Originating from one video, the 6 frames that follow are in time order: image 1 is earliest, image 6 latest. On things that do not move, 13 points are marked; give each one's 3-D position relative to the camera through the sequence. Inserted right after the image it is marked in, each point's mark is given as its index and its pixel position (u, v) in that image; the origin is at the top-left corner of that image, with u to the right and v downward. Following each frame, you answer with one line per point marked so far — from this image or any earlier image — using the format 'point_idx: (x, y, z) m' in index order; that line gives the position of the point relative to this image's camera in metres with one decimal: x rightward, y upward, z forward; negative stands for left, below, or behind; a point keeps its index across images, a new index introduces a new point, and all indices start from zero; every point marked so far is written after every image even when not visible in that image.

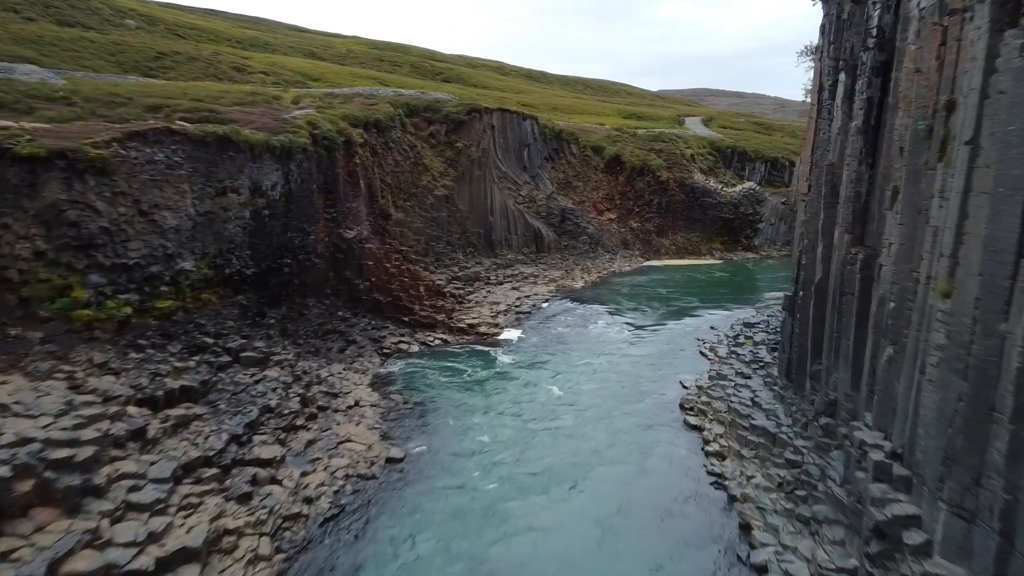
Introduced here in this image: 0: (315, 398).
0: (-3.8, -2.1, +15.5) m
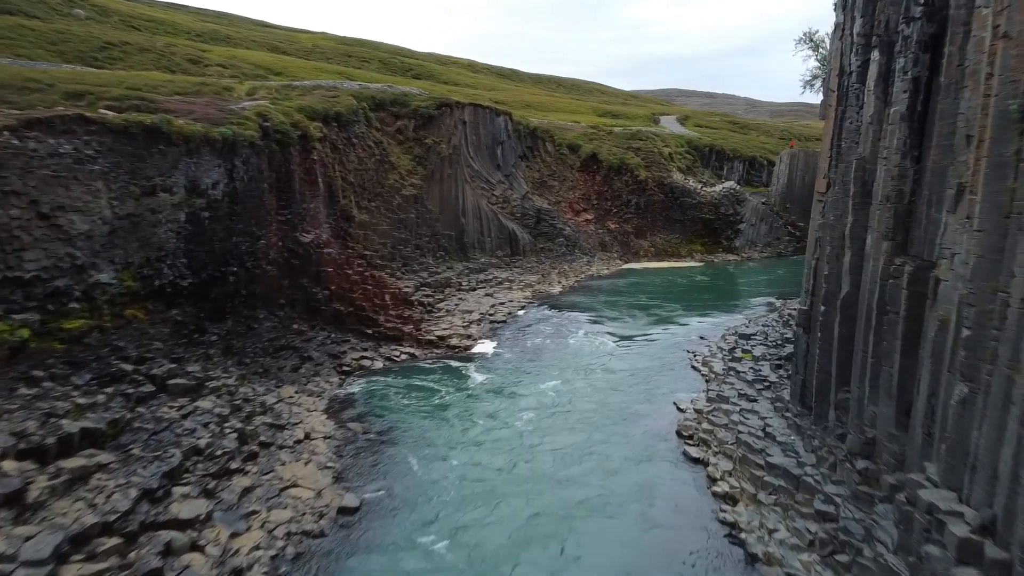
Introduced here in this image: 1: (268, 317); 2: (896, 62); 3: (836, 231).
0: (-4.2, -2.4, +13.2) m
1: (-5.9, -0.7, +19.6) m
2: (+5.0, +2.9, +10.5) m
3: (+4.8, +0.9, +12.0) m
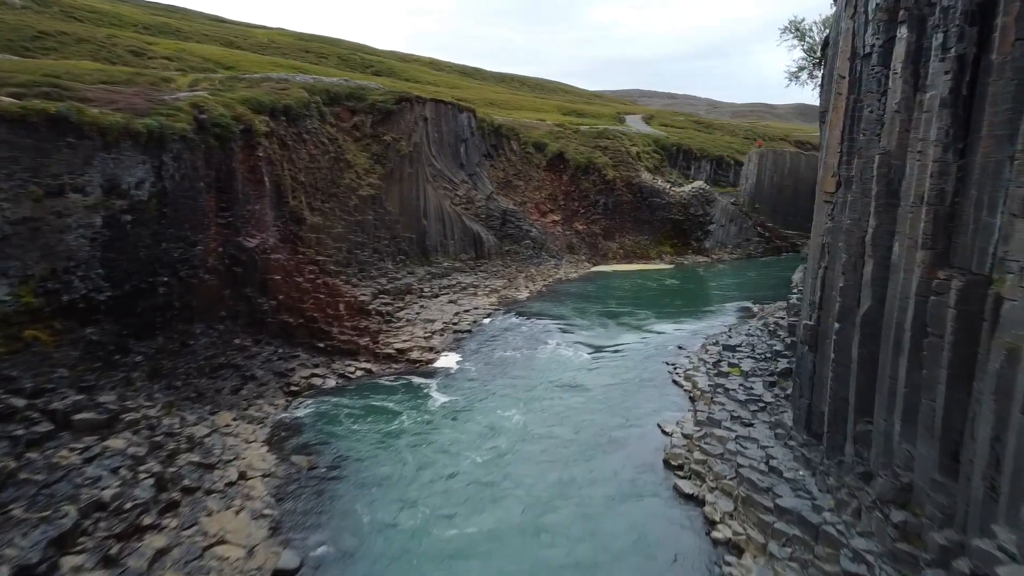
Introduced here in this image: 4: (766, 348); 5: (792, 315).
0: (-4.6, -2.6, +11.2) m
1: (-6.6, -0.9, +17.5) m
2: (+4.6, +2.7, +8.9) m
3: (+4.4, +0.7, +10.5) m
4: (+5.8, -1.4, +18.6) m
5: (+6.5, -0.7, +19.0) m
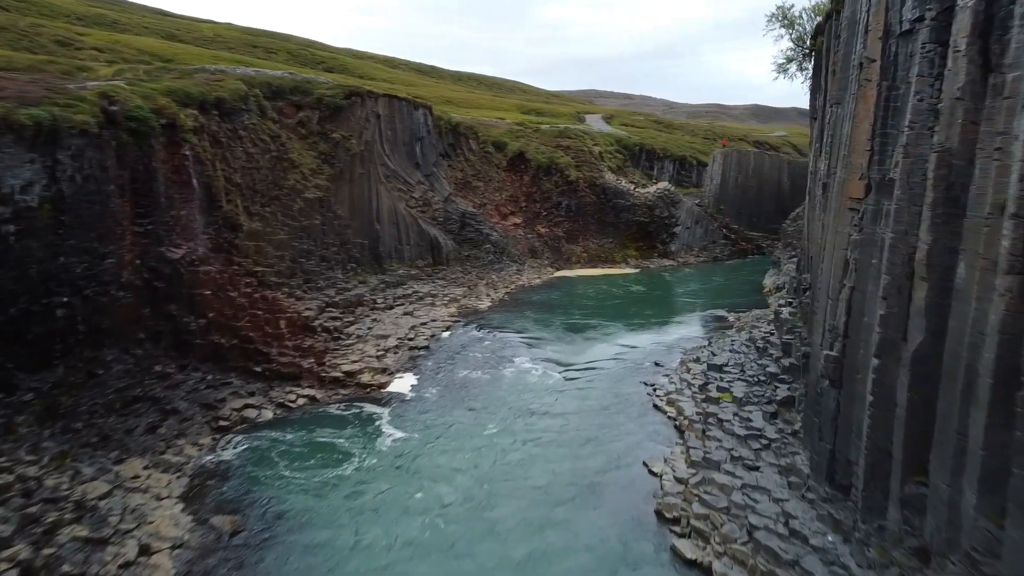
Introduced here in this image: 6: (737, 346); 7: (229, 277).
0: (-5.0, -3.0, +8.8) m
1: (-7.3, -1.3, +15.0) m
2: (+4.3, +2.4, +7.0) m
3: (+4.0, +0.4, +8.6) m
4: (+5.1, -1.7, +16.7) m
5: (+5.8, -0.9, +17.2) m
6: (+5.5, -1.4, +19.9) m
7: (-6.7, +0.3, +19.2) m
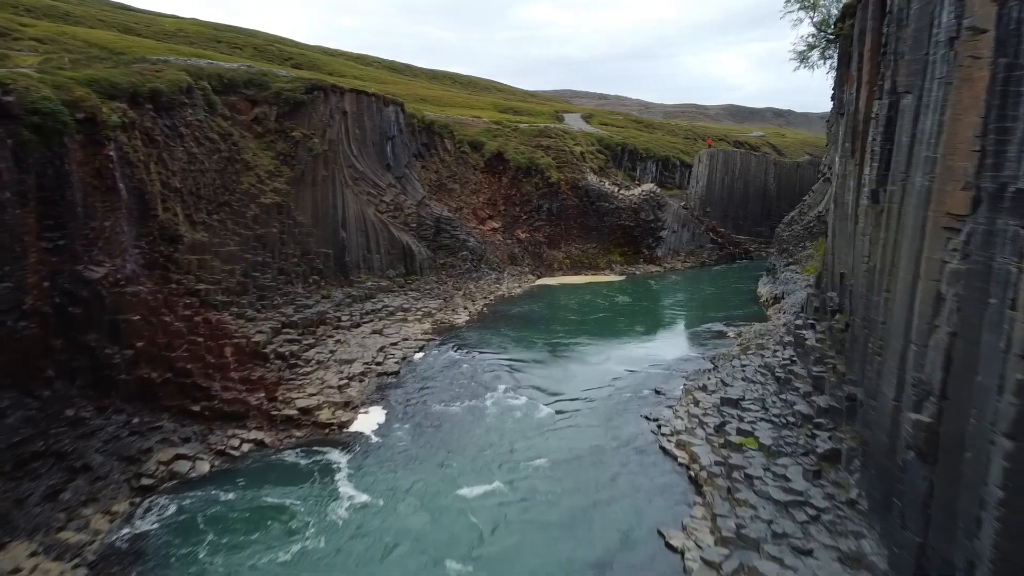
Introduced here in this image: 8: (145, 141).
0: (-5.0, -3.4, +6.1) m
1: (-7.5, -1.8, +12.2) m
2: (+4.3, +2.0, +4.6) m
3: (+4.0, 0.0, +6.1) m
4: (+4.8, -2.1, +14.3) m
5: (+5.5, -1.4, +14.8) m
6: (+5.2, -1.8, +17.6) m
7: (-7.1, -0.2, +16.5) m
8: (-8.1, +3.3, +18.0) m
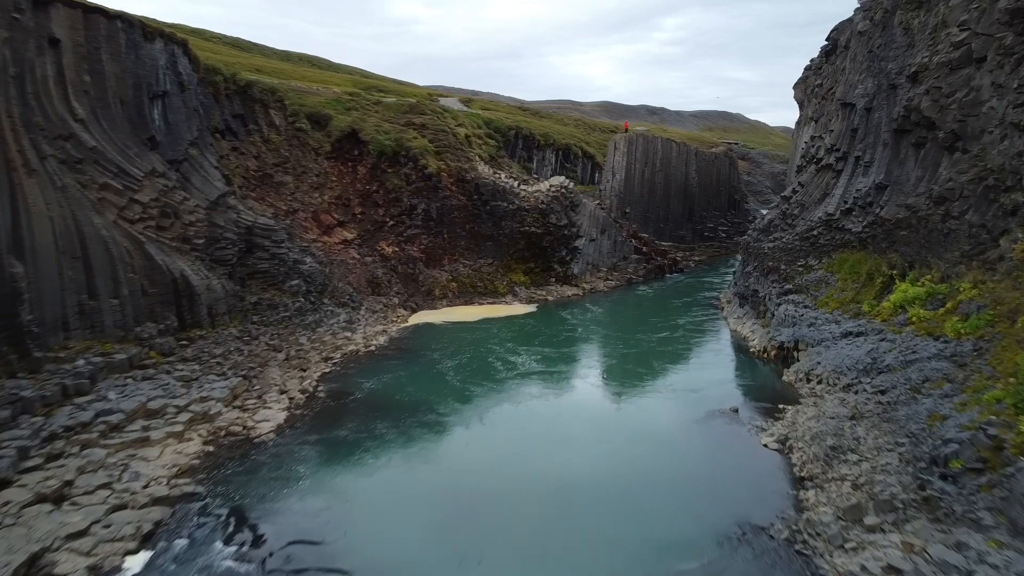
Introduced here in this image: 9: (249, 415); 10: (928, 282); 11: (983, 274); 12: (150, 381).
0: (-4.3, -4.9, -7.0) m
1: (-7.8, -3.3, -1.4) m
2: (+5.0, +0.8, -7.1) m
3: (+4.5, -1.3, -5.6) m
4: (+4.1, -3.3, +2.6) m
5: (+4.6, -2.6, +3.2) m
6: (+3.9, -3.1, +5.8) m
7: (-8.0, -1.7, +2.9) m
8: (-9.3, +1.8, +4.2) m
9: (-4.8, -2.3, +15.0) m
10: (+9.0, +0.1, +17.5) m
11: (+9.1, +0.3, +15.5) m
12: (-6.7, -1.7, +15.1) m
